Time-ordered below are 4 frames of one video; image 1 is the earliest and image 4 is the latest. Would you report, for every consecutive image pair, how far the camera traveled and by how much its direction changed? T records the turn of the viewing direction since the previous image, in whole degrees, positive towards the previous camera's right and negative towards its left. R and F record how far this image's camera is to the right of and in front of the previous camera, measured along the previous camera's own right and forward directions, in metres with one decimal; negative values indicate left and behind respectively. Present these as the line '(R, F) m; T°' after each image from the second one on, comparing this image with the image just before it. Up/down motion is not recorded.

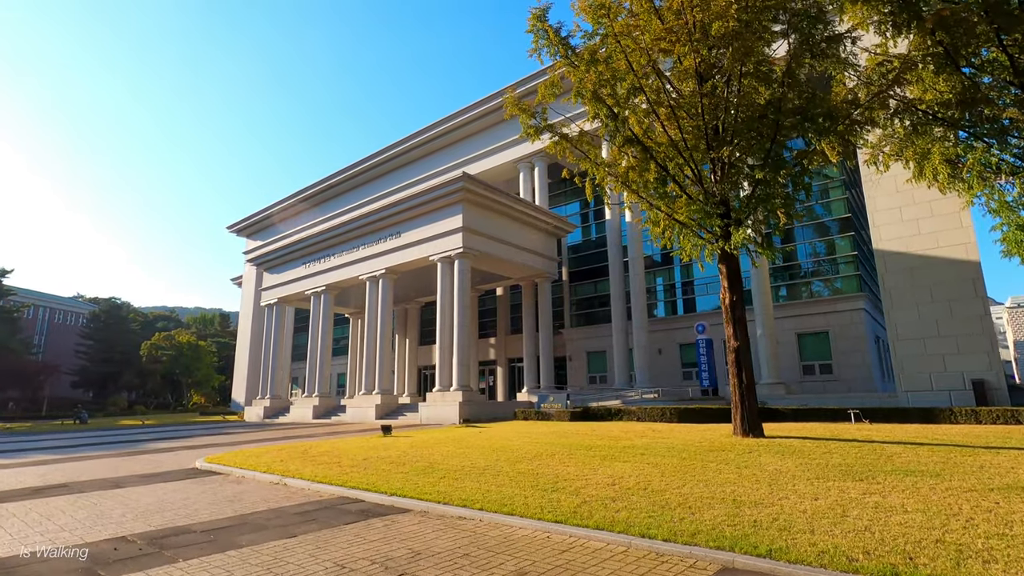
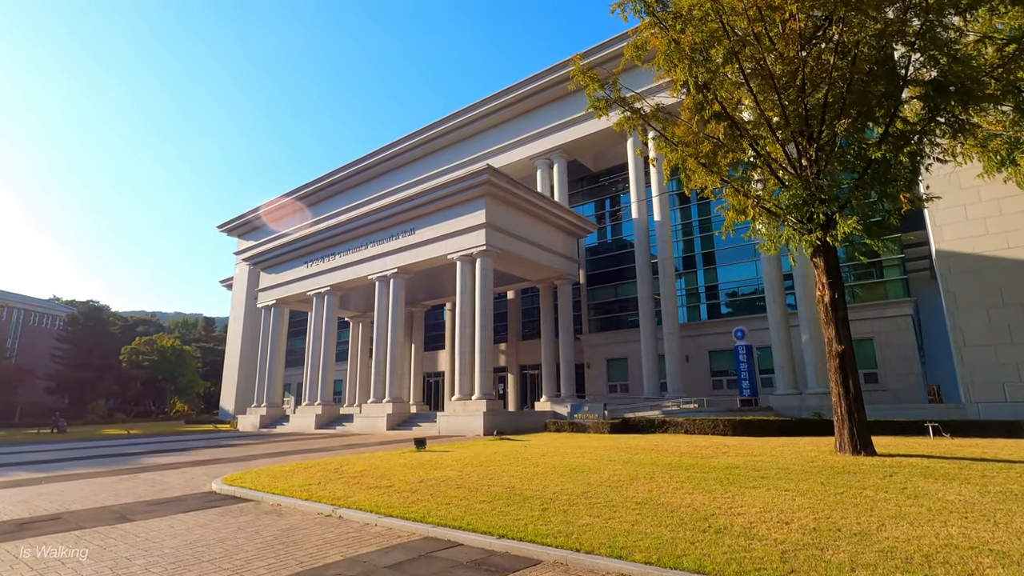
(-2.0, +1.9) m; +2°
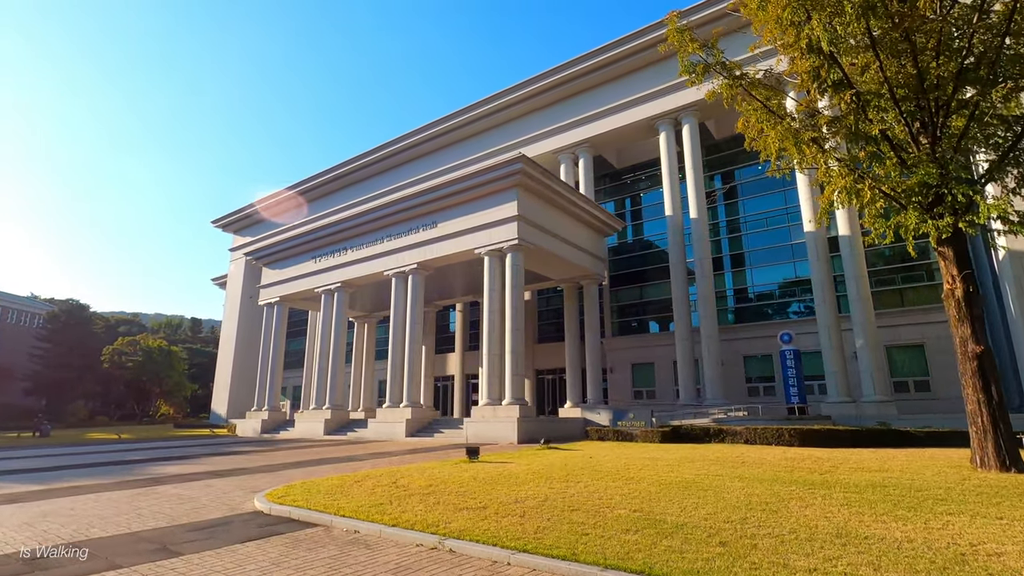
(-2.2, +1.8) m; +1°
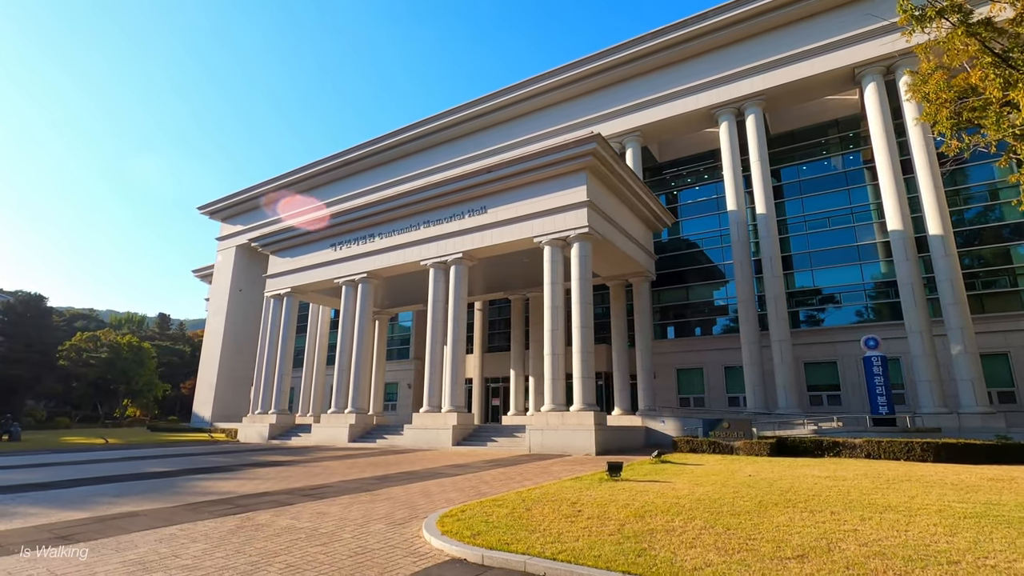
(-4.1, +2.6) m; +3°
